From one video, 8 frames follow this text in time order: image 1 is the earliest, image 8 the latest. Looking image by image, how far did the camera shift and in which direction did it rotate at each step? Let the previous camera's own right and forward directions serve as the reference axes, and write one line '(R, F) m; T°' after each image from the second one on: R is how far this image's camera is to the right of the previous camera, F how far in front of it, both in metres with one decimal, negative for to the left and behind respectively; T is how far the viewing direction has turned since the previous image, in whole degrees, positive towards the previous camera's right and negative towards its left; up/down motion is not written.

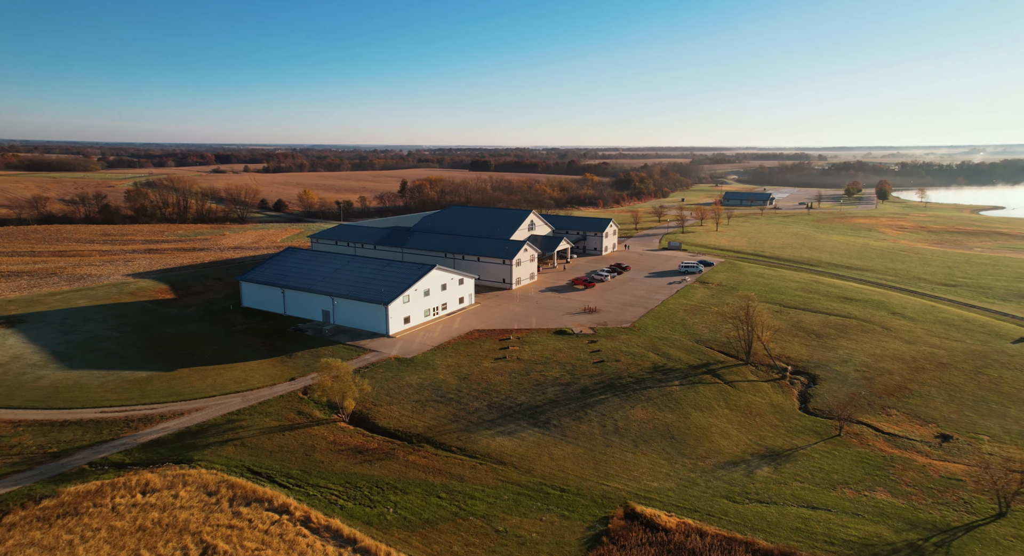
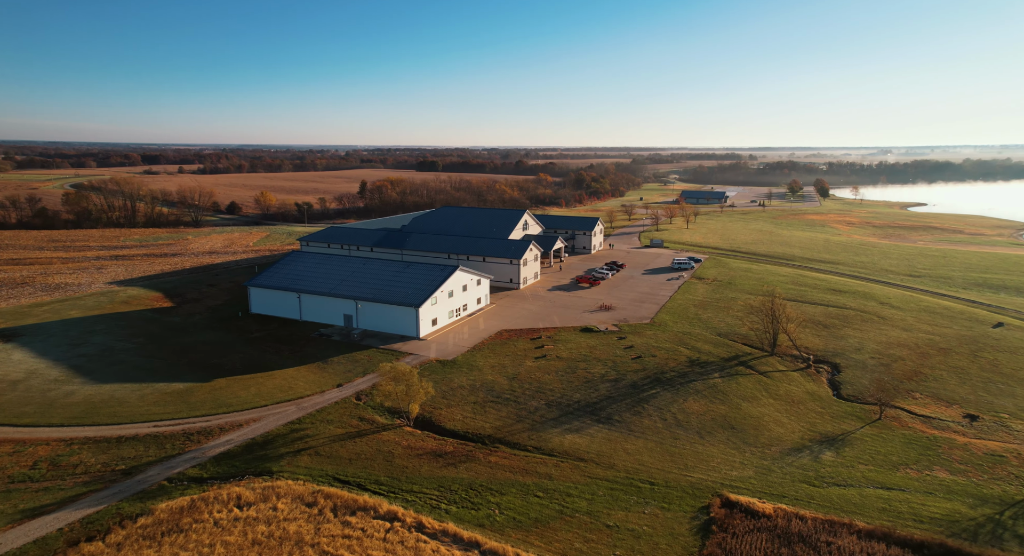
(-5.1, +0.2) m; +5°
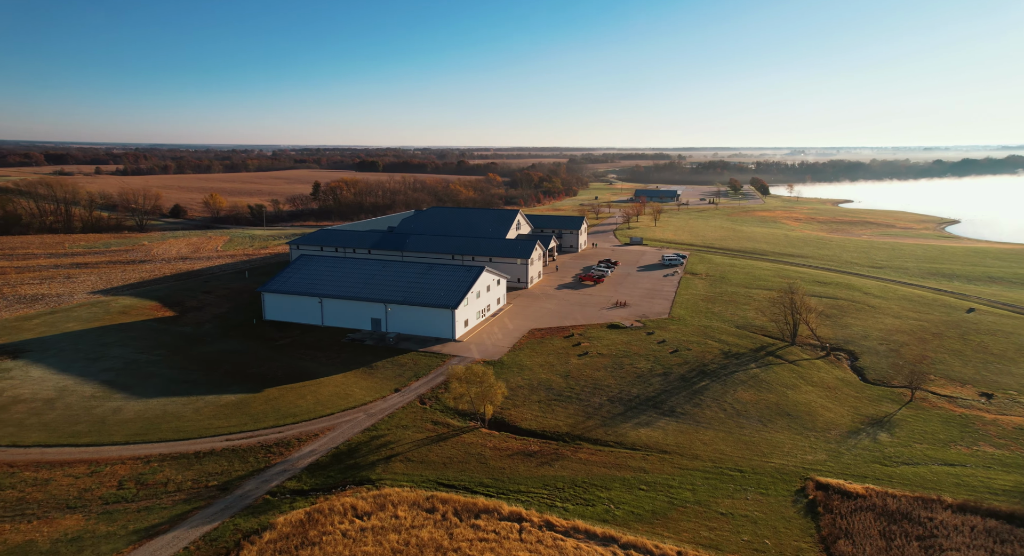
(-5.6, +0.2) m; +5°
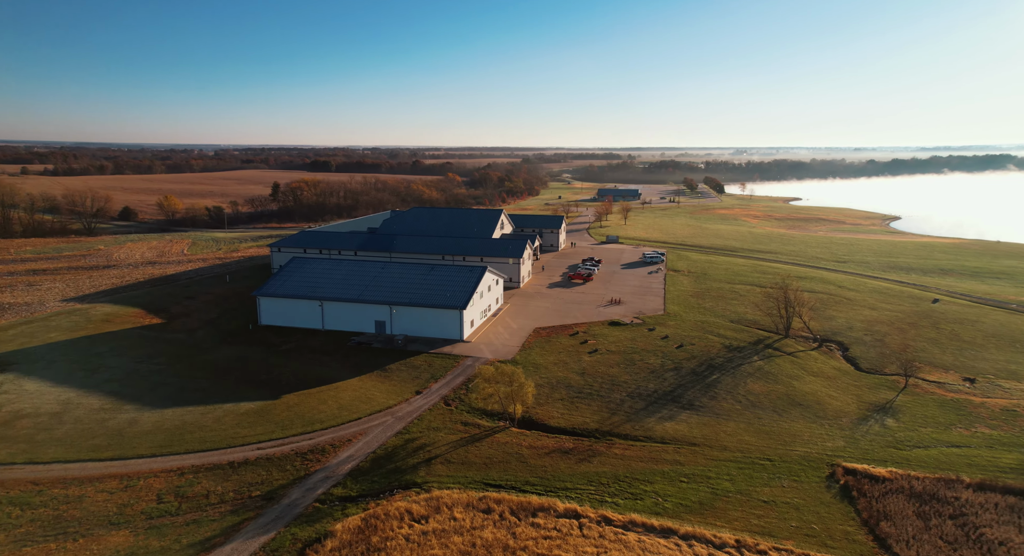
(-3.0, +0.1) m; +4°
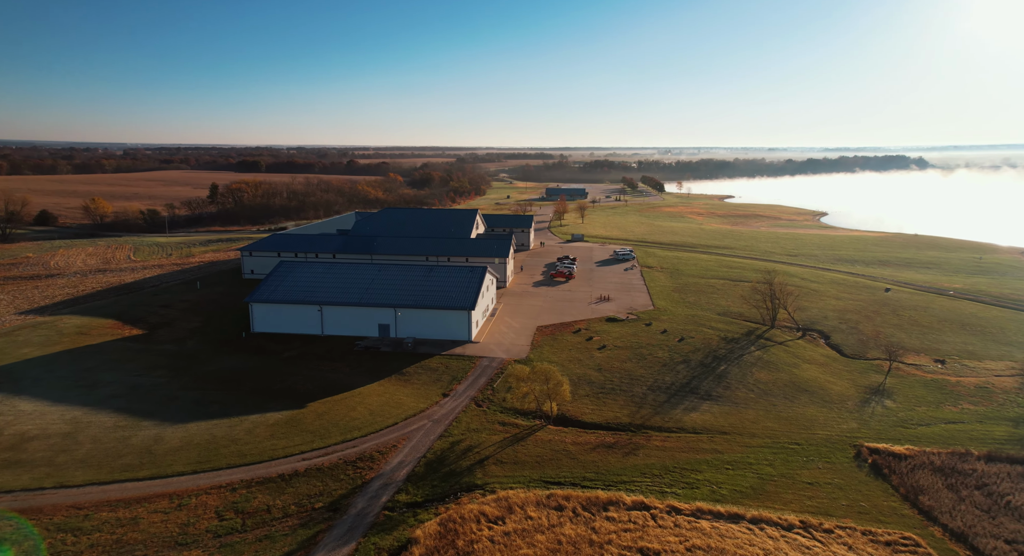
(-4.1, +0.1) m; +6°
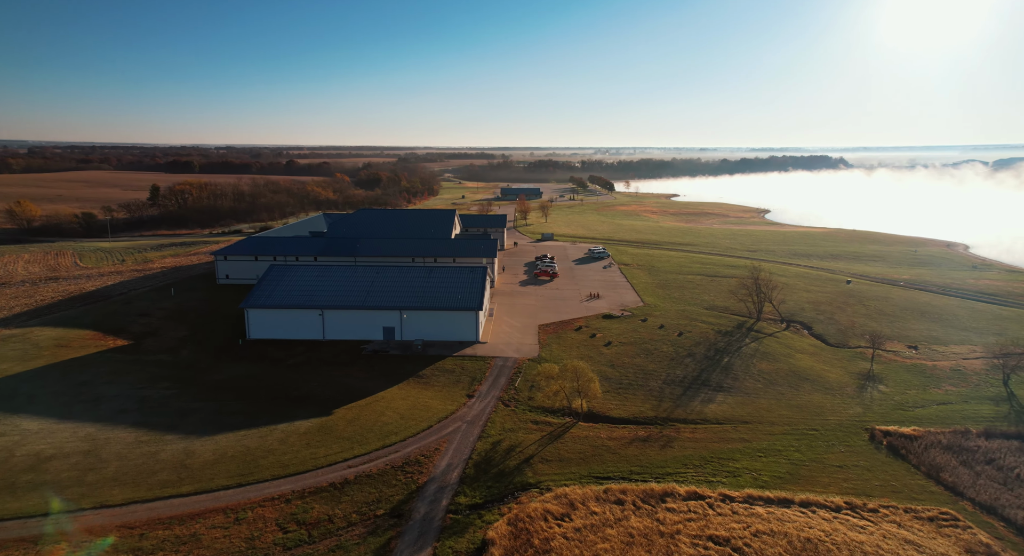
(-3.6, +0.1) m; +5°
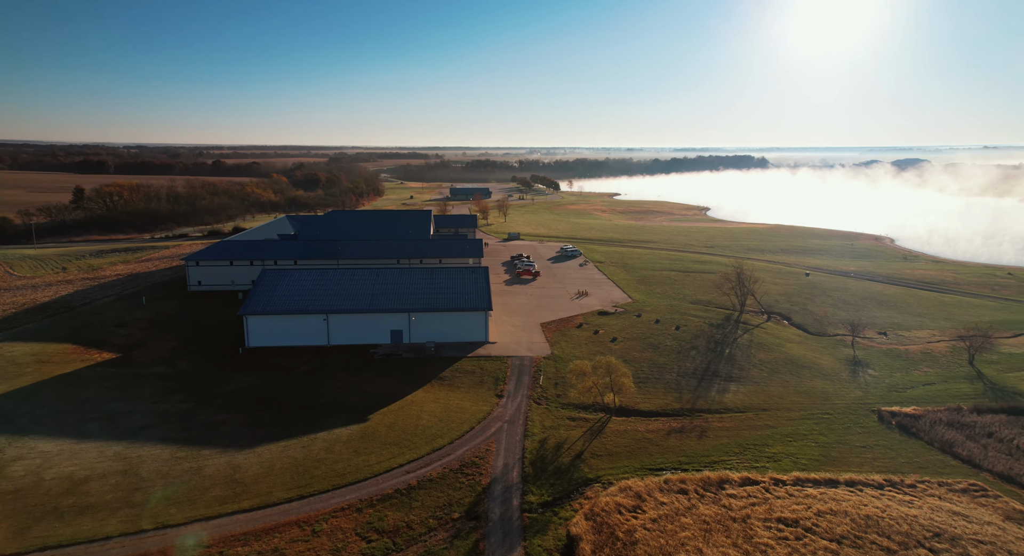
(-4.1, 0.0) m; +6°
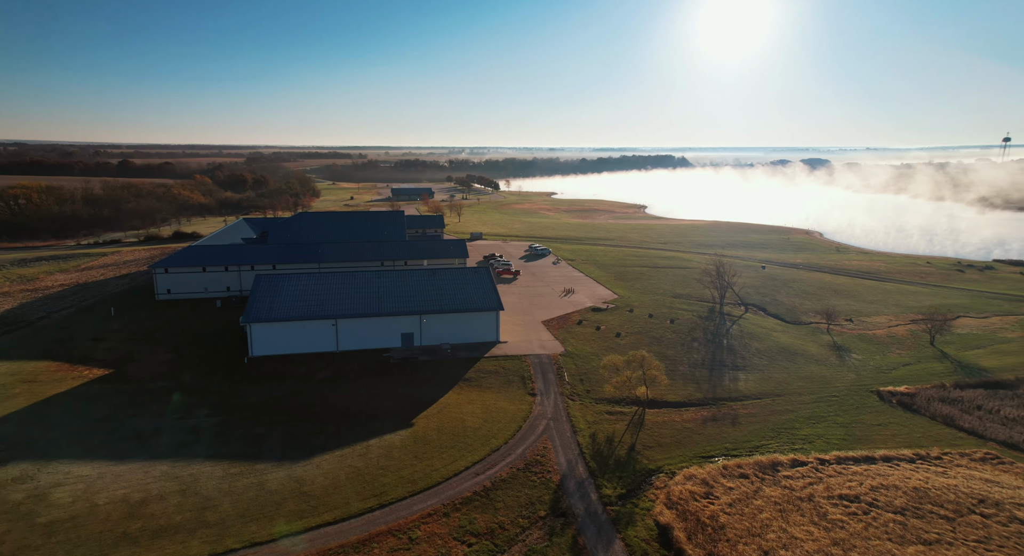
(-4.6, 0.0) m; +7°
